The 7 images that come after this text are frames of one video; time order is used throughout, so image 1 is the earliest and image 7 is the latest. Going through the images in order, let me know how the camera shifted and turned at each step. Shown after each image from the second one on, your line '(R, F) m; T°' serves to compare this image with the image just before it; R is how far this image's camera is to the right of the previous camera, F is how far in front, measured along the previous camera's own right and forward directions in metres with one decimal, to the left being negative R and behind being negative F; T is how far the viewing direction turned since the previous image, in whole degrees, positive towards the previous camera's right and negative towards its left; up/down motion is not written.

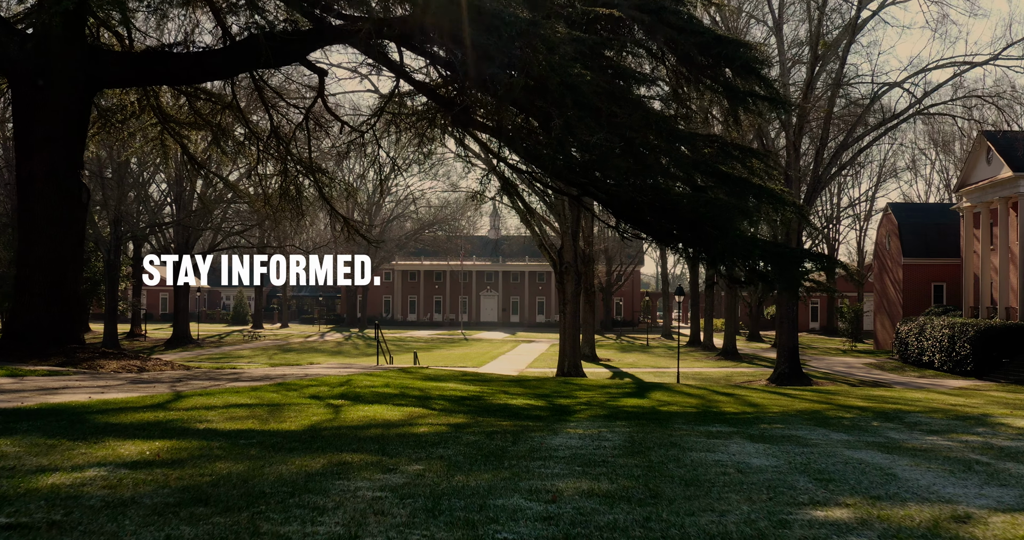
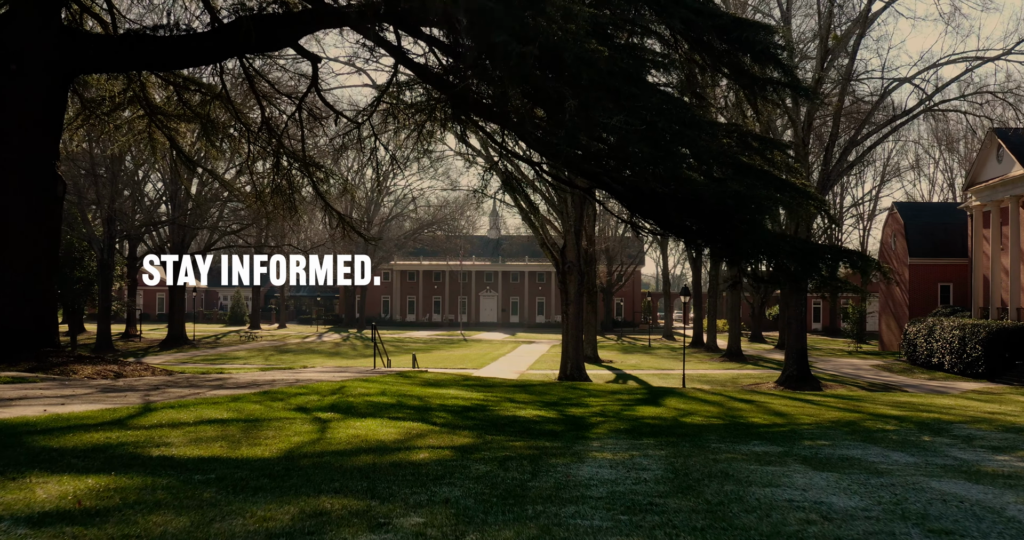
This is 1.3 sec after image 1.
(-0.1, +0.6) m; 0°
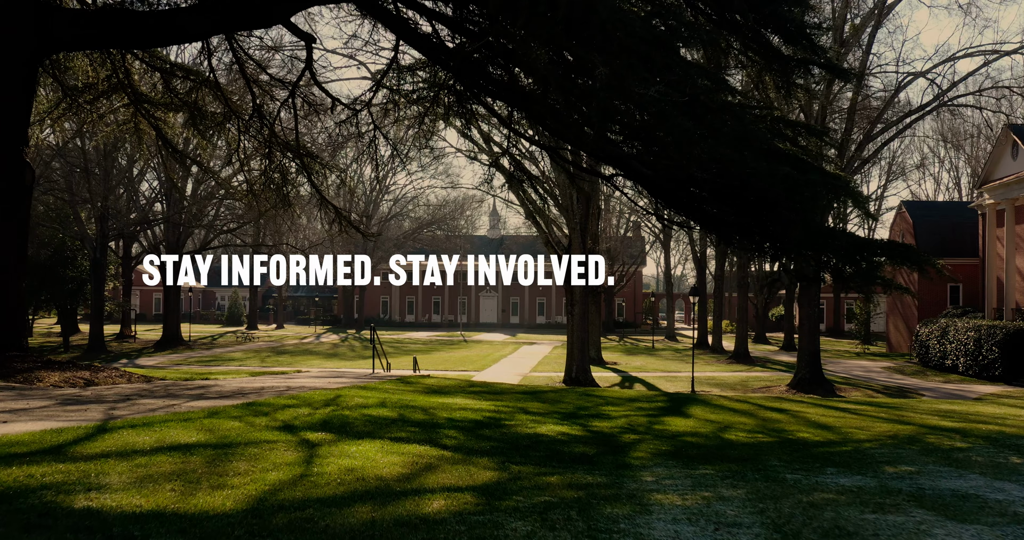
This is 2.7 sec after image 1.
(-0.2, +0.7) m; 0°
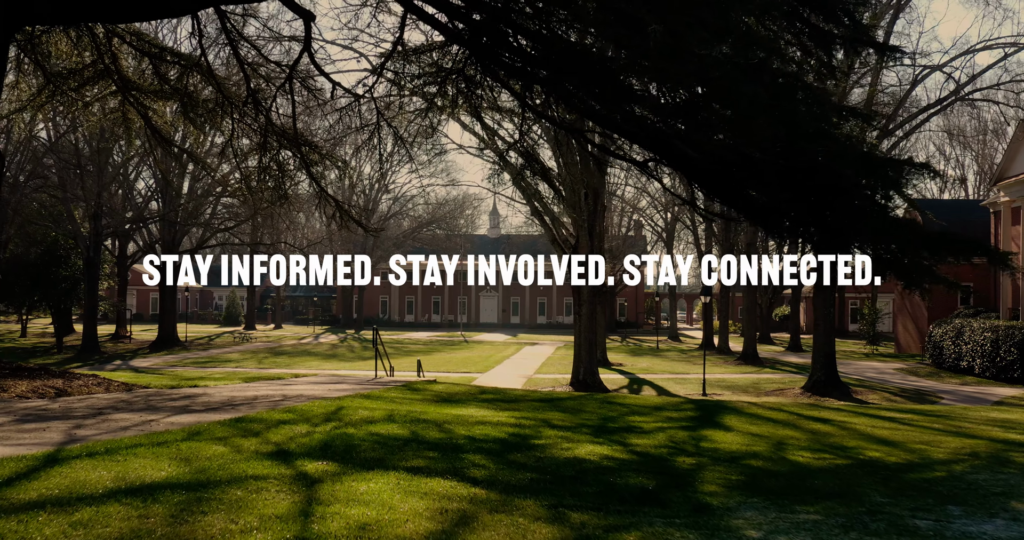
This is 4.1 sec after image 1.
(-0.2, +0.7) m; 0°
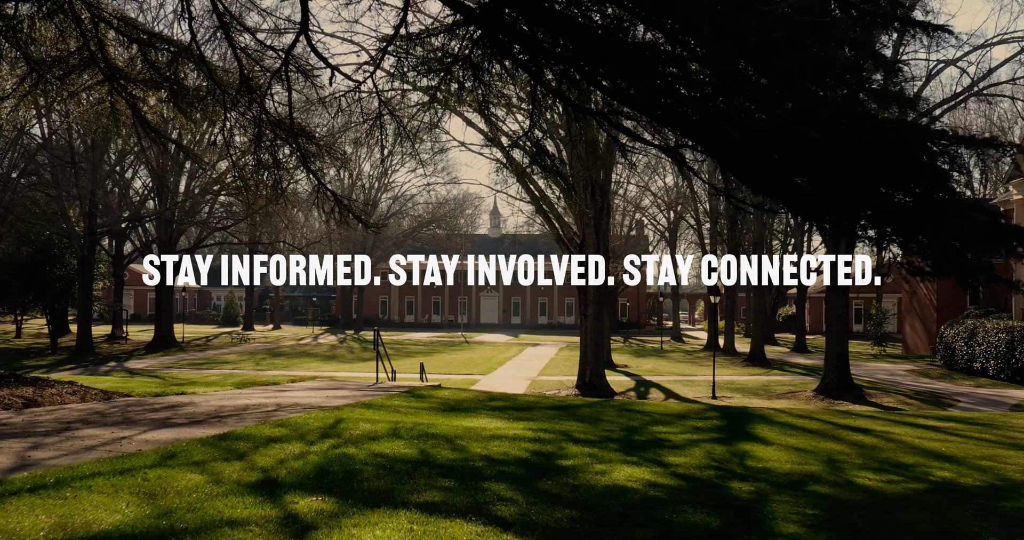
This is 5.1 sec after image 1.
(-0.1, +0.6) m; 0°
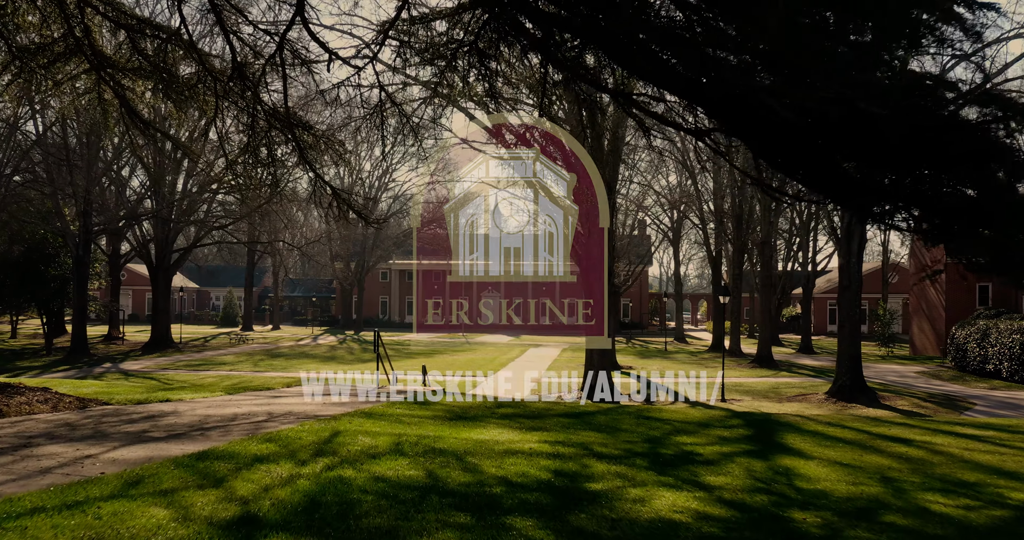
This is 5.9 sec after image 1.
(-0.1, +0.5) m; 0°
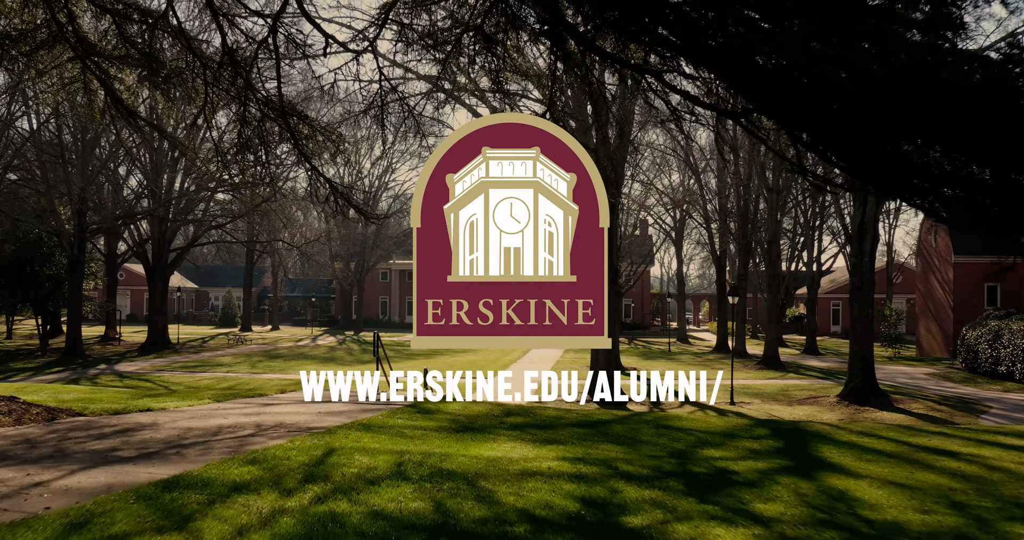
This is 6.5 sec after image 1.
(-0.1, +0.5) m; 0°
